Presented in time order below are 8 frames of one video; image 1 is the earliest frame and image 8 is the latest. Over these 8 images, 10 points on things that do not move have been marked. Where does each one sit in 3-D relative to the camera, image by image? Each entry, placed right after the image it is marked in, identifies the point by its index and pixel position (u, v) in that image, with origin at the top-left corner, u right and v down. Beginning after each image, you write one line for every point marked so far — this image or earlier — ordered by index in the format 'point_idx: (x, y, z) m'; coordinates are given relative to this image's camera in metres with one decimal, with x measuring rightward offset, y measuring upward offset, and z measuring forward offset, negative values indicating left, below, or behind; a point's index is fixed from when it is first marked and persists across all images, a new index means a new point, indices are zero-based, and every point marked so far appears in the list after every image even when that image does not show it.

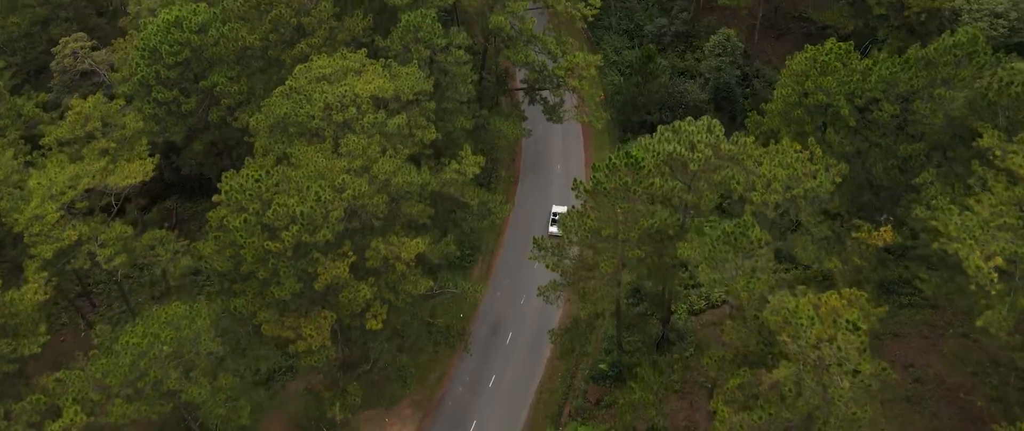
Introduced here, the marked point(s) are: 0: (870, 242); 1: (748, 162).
0: (+9.2, -0.7, +18.9) m
1: (+6.3, +1.5, +19.8) m
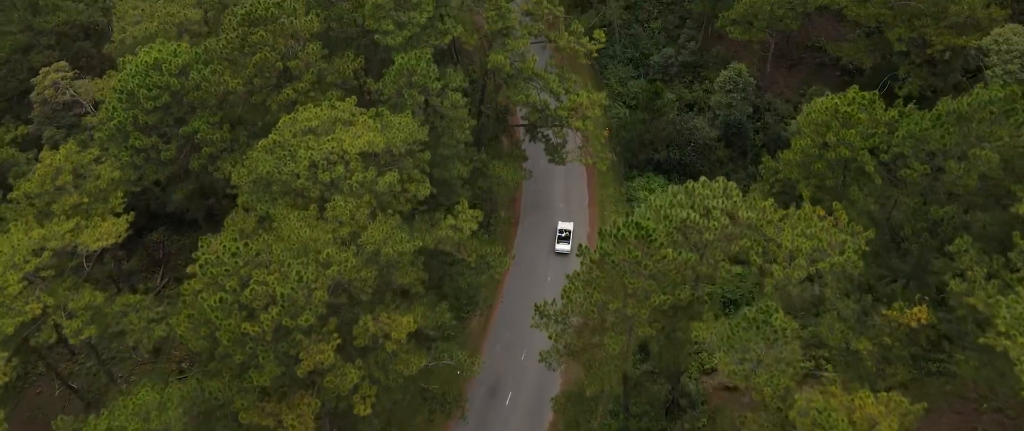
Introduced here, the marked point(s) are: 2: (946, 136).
0: (+9.2, -2.5, +17.4) m
1: (+6.3, -0.3, +18.3) m
2: (+11.4, +2.1, +19.3) m
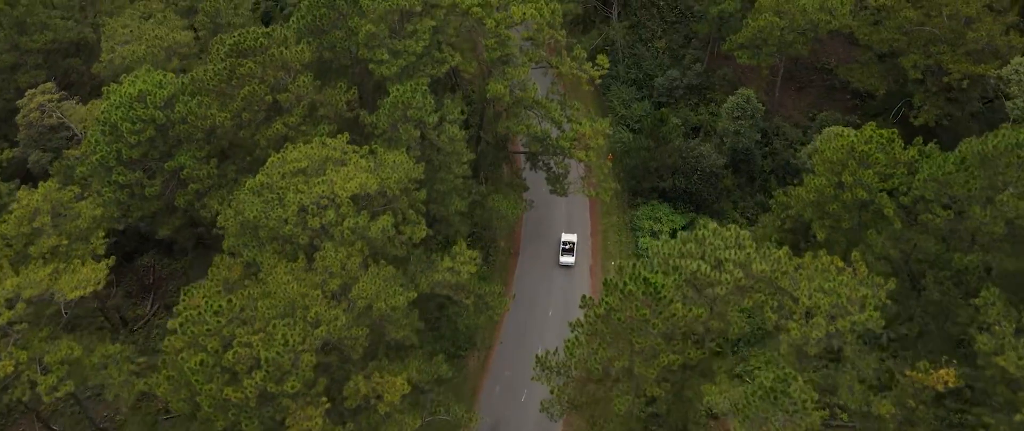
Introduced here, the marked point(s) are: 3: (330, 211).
0: (+9.2, -3.7, +16.4) m
1: (+6.3, -1.6, +17.3) m
2: (+11.4, +0.9, +18.2) m
3: (-4.7, +0.1, +18.9) m
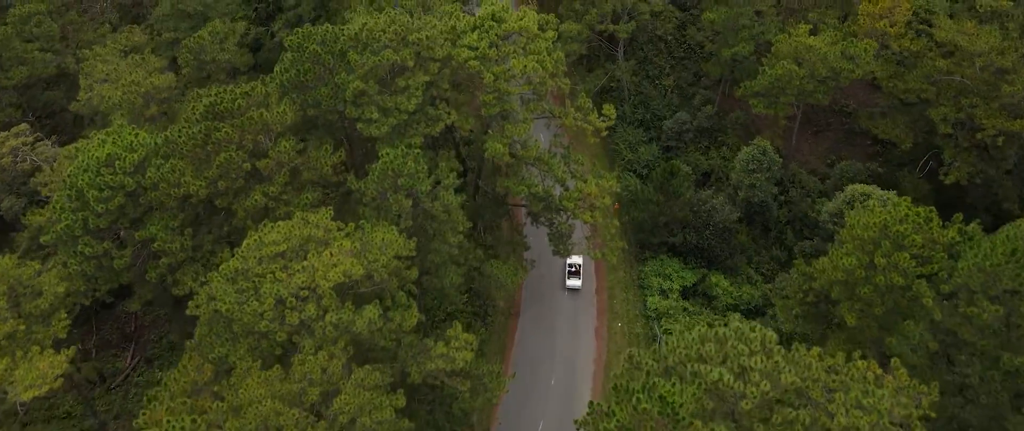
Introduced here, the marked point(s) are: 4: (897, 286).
0: (+9.2, -5.9, +14.5) m
1: (+6.3, -3.7, +15.4) m
2: (+11.4, -1.3, +16.4) m
3: (-4.7, -2.1, +17.1) m
4: (+9.6, -1.8, +18.4) m
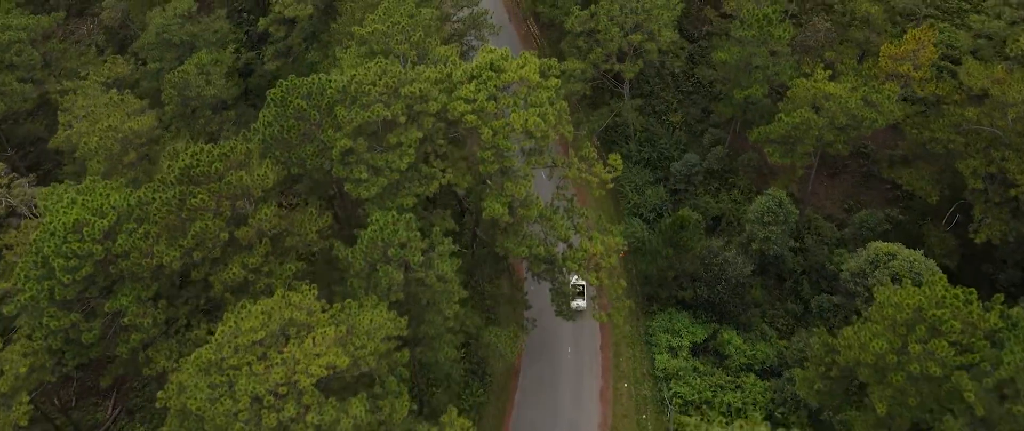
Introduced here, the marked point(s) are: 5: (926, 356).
0: (+9.2, -7.8, +12.9) m
1: (+6.3, -5.6, +13.8) m
2: (+11.4, -3.2, +14.8) m
3: (-4.7, -4.0, +15.5) m
4: (+9.6, -3.7, +16.8) m
5: (+9.4, -3.2, +16.8) m
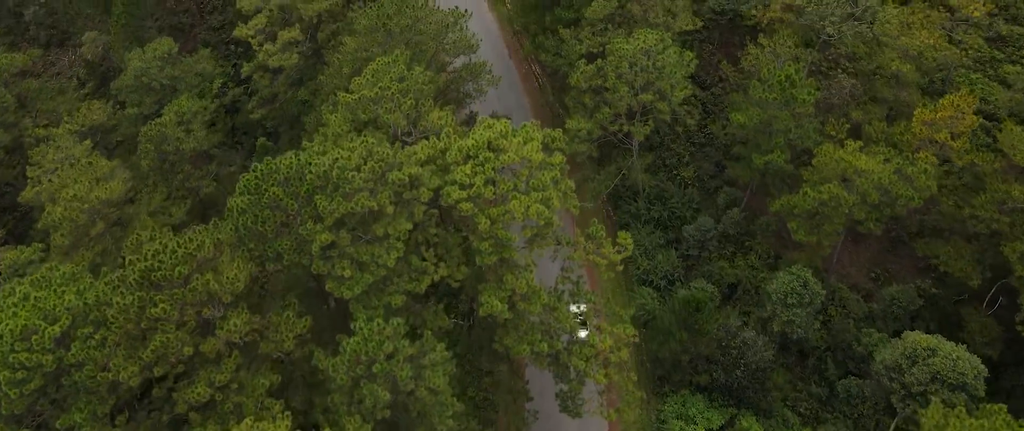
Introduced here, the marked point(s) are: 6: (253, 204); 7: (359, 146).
0: (+9.2, -10.3, +10.8) m
1: (+6.4, -8.2, +11.7) m
2: (+11.4, -5.7, +12.7) m
3: (-4.7, -6.5, +13.4) m
4: (+9.6, -6.2, +14.7) m
5: (+9.4, -5.8, +14.6) m
6: (-6.6, +0.3, +18.8) m
7: (-4.1, +1.9, +19.7) m
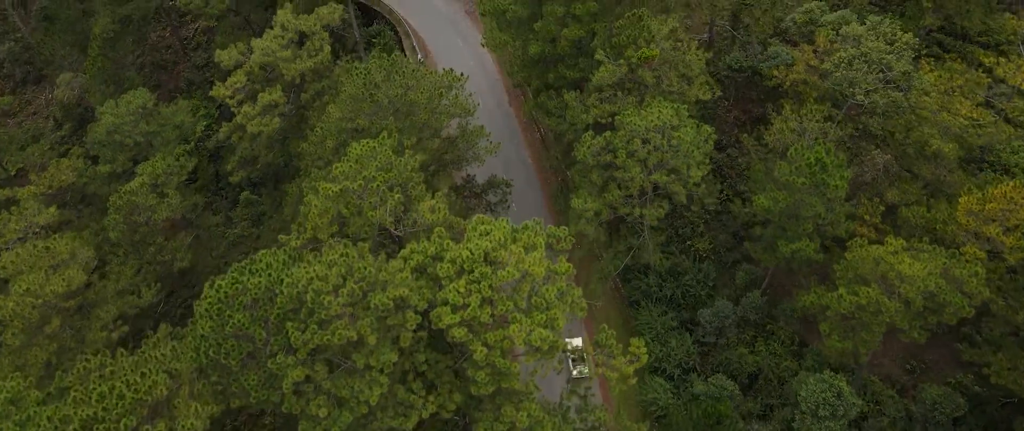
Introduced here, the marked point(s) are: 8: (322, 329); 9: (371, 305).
0: (+9.2, -13.2, +8.4) m
1: (+6.4, -11.0, +9.3) m
2: (+11.4, -8.6, +10.3) m
3: (-4.7, -9.4, +11.0) m
4: (+9.6, -9.1, +12.3) m
5: (+9.4, -8.6, +12.3) m
6: (-6.6, -2.6, +16.4) m
7: (-4.1, -1.0, +17.3) m
8: (-4.2, -2.5, +16.1) m
9: (-3.1, -2.0, +16.4) m
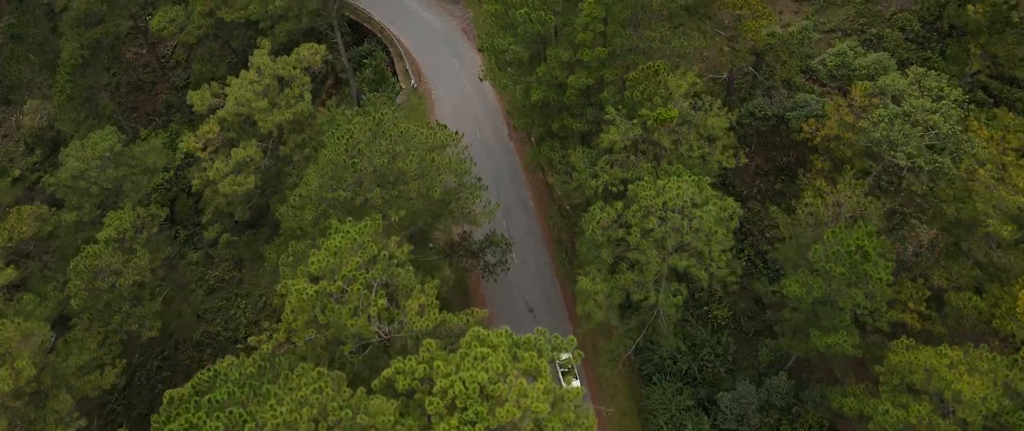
0: (+9.2, -16.1, +6.4) m
1: (+6.4, -13.9, +7.2) m
2: (+11.4, -11.4, +8.1) m
3: (-4.7, -12.2, +8.8) m
4: (+9.7, -11.8, +10.1) m
5: (+9.5, -11.3, +10.0) m
6: (-6.6, -5.2, +14.0) m
7: (-4.1, -3.6, +14.8) m
8: (-4.2, -5.1, +13.7) m
9: (-3.1, -4.6, +14.0) m
